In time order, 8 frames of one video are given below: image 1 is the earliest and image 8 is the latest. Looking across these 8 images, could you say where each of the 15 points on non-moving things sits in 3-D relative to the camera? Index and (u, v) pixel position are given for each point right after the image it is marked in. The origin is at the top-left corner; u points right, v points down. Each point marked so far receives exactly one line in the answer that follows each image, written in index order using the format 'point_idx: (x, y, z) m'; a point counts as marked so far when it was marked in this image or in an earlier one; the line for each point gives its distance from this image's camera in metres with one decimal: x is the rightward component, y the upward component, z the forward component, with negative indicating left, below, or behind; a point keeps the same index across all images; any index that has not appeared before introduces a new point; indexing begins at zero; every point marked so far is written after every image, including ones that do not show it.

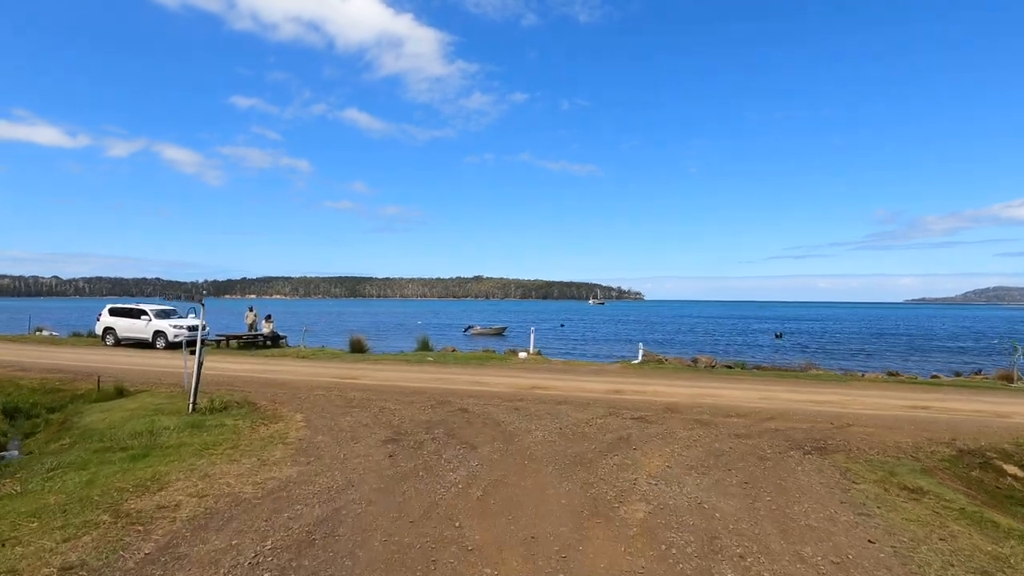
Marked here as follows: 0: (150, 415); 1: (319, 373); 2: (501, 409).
0: (-7.2, -2.6, +10.7) m
1: (-6.3, -2.7, +17.7) m
2: (-0.2, -2.6, +11.5) m
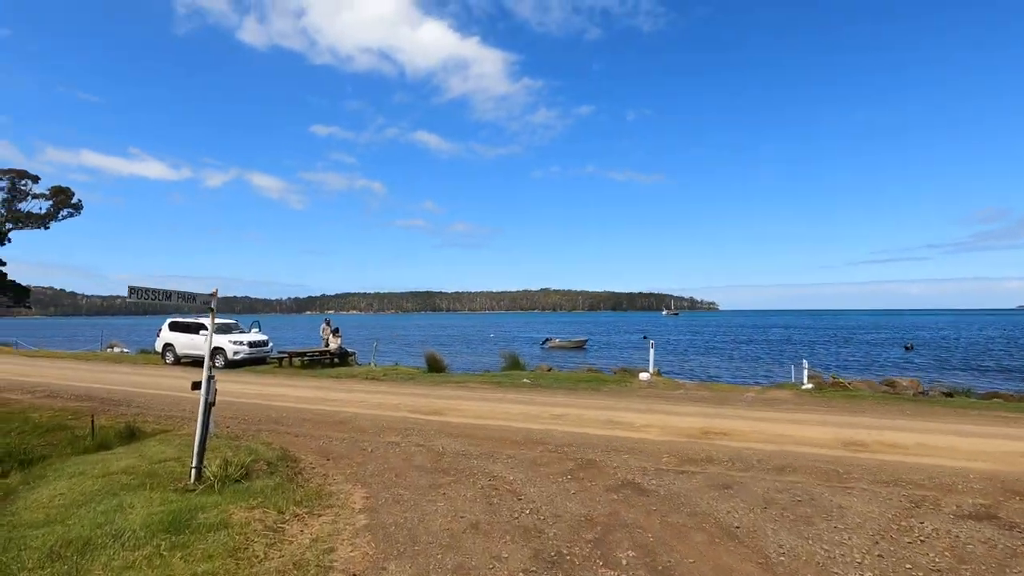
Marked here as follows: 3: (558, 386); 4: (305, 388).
0: (-4.7, -2.5, +6.6) m
1: (-3.0, -2.8, +13.4) m
2: (+2.3, -2.4, +6.5) m
3: (+1.4, -3.1, +16.9) m
4: (-6.2, -3.0, +16.2) m
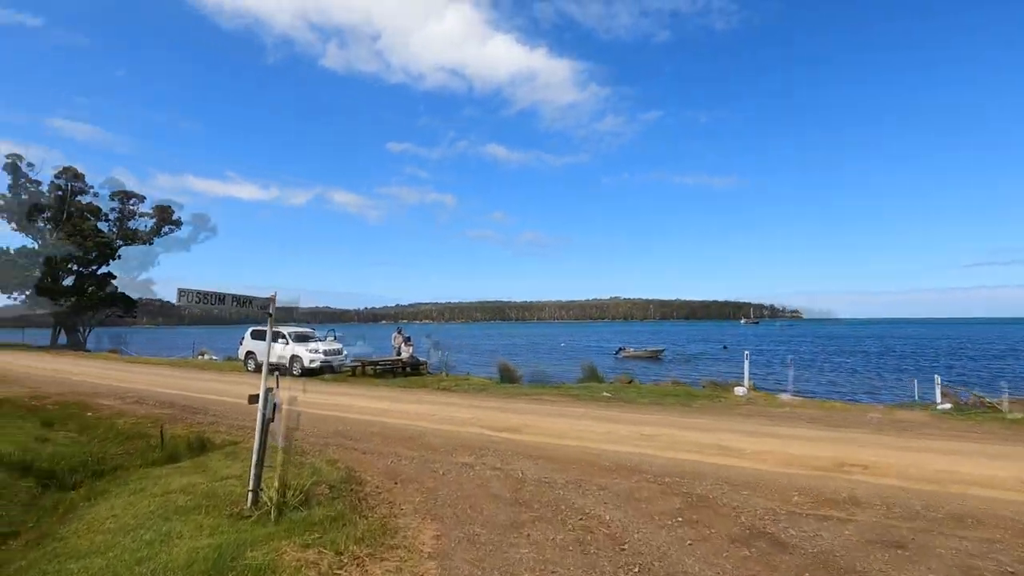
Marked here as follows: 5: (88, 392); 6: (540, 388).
0: (-3.7, -2.6, +6.0) m
1: (-1.1, -2.9, +12.4) m
2: (+3.2, -2.4, +4.9) m
3: (+3.7, -3.2, +15.4) m
4: (-4.0, -3.2, +15.6) m
5: (-14.5, -3.6, +18.5) m
6: (+1.0, -3.5, +18.9) m
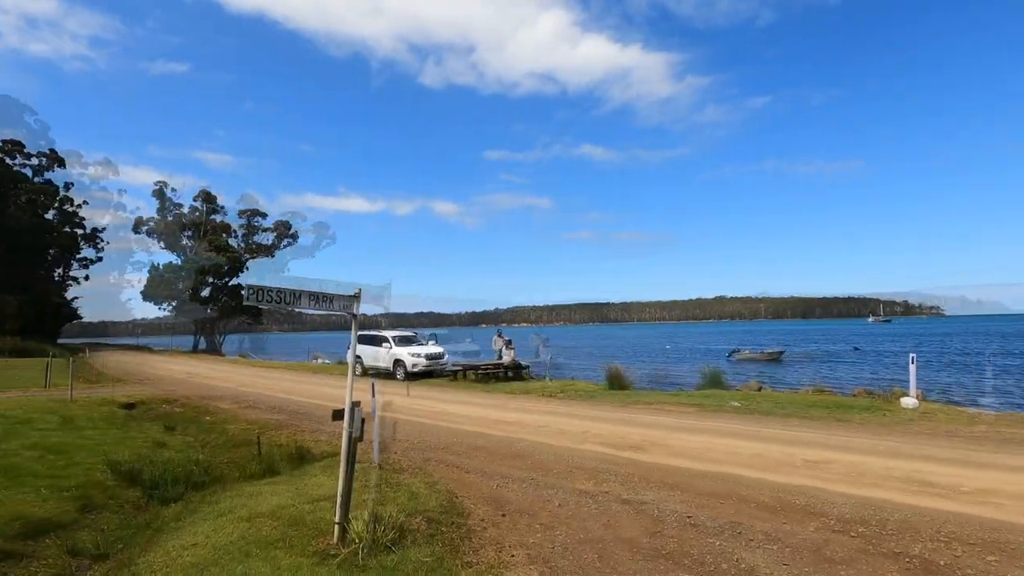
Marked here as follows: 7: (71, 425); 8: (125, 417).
0: (-2.4, -2.5, +5.1) m
1: (+1.3, -2.9, +11.0) m
2: (+4.2, -2.2, +2.9) m
3: (+6.6, -3.0, +13.0) m
4: (-0.9, -3.2, +14.7) m
5: (-10.8, -3.9, +19.4) m
6: (+4.5, -3.4, +17.0) m
7: (-10.1, -3.2, +12.4) m
8: (-10.7, -3.5, +14.9) m
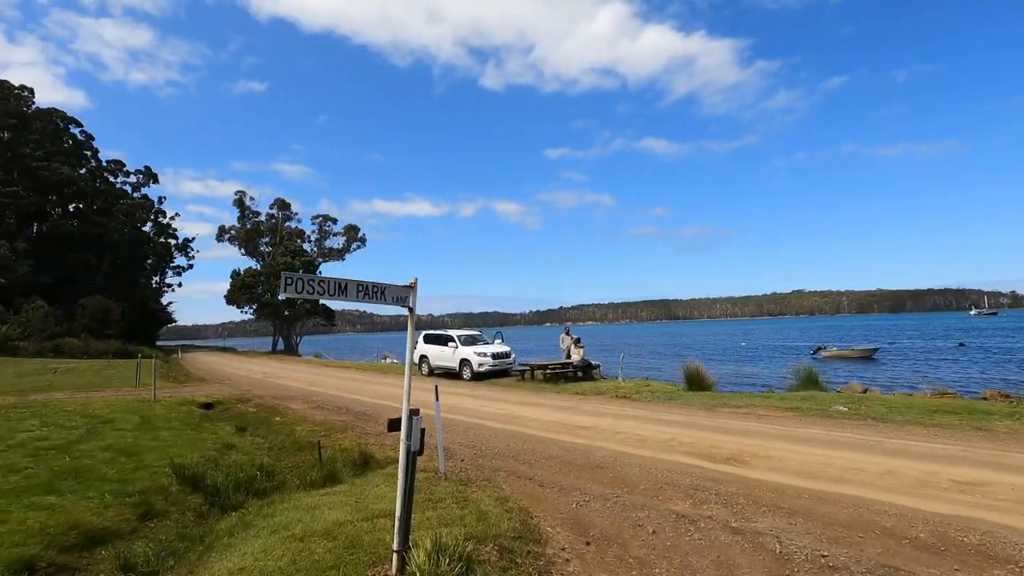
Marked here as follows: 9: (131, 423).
0: (-1.7, -2.5, +4.5) m
1: (+2.7, -2.7, +9.9) m
2: (+4.6, -2.0, +1.4) m
3: (+8.2, -2.8, +11.2) m
4: (+0.9, -3.1, +13.8) m
5: (-8.3, -3.9, +19.6) m
6: (+6.6, -3.1, +15.4) m
7: (-8.5, -3.2, +12.5) m
8: (-8.7, -3.6, +15.1) m
9: (-9.0, -3.2, +12.7) m
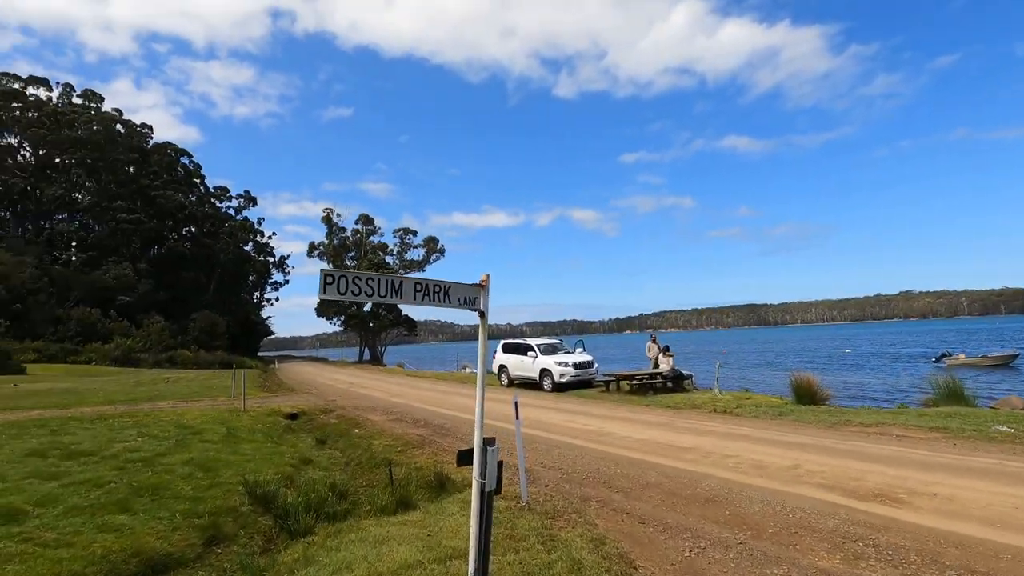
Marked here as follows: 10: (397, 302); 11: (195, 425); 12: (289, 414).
0: (-1.0, -2.5, +3.6) m
1: (+4.1, -2.7, +8.3) m
2: (+4.8, -1.8, -0.3) m
3: (+9.8, -2.6, +8.9) m
4: (+2.9, -3.1, +12.4) m
5: (-5.3, -4.3, +19.5) m
6: (+8.8, -3.1, +13.3) m
7: (-6.5, -3.5, +12.6) m
8: (-6.4, -3.9, +15.1) m
9: (-7.0, -3.5, +12.9) m
10: (-0.9, -0.1, +4.0) m
11: (-8.4, -3.6, +14.2) m
12: (-7.4, -4.2, +17.9) m
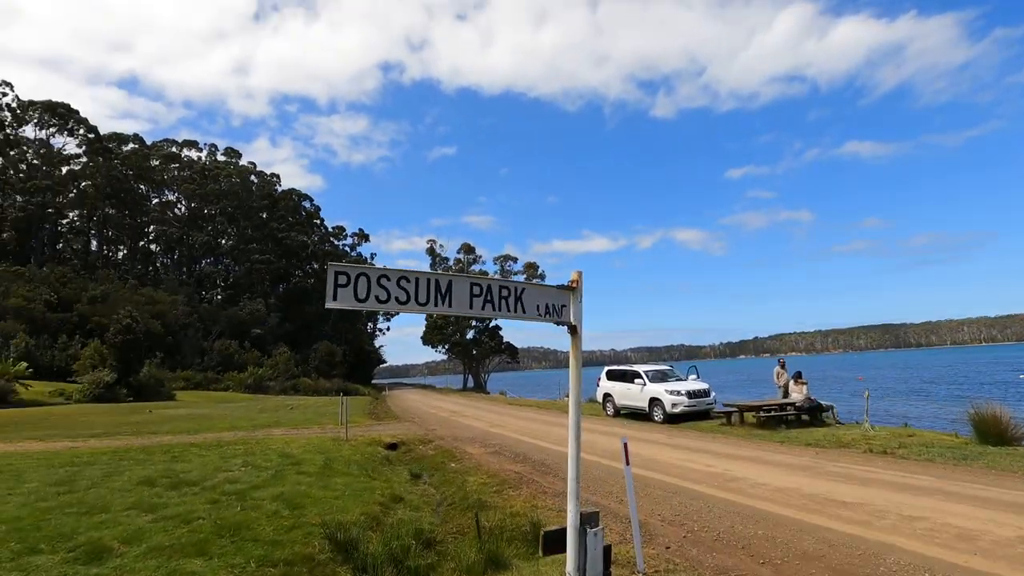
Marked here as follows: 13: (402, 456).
0: (-0.5, -2.5, +2.5) m
1: (+5.5, -2.7, +6.1) m
2: (+4.5, -1.5, -2.4) m
3: (+11.1, -2.5, +5.6) m
4: (+5.1, -3.4, +10.4) m
5: (-1.6, -5.2, +18.8) m
6: (+11.0, -3.2, +10.1) m
7: (-4.2, -4.1, +12.2) m
8: (-3.6, -4.7, +14.7) m
9: (-4.6, -4.2, +12.6) m
10: (-0.3, -0.2, +3.0) m
11: (-5.7, -4.4, +14.1) m
12: (-4.0, -5.1, +17.6) m
13: (-3.3, -4.9, +15.9) m
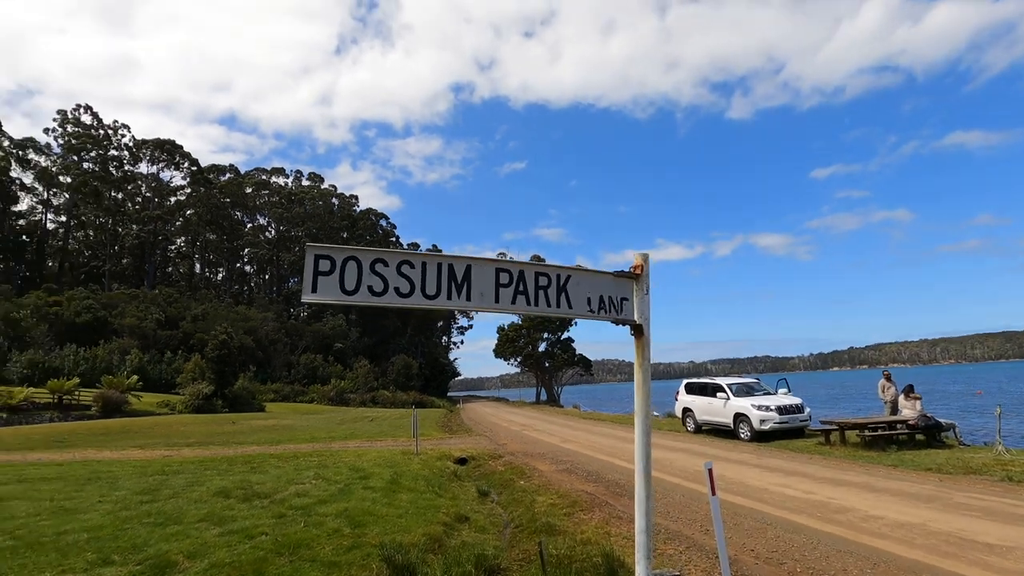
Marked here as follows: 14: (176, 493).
0: (-0.3, -2.5, +1.9) m
1: (+6.1, -2.7, +4.7) m
2: (+4.0, -1.2, -3.6) m
3: (+11.6, -2.3, +3.5) m
4: (+6.3, -3.5, +8.9) m
5: (+0.8, -5.6, +18.1) m
6: (+12.1, -3.1, +7.9) m
7: (-2.6, -4.4, +12.0) m
8: (-1.7, -5.0, +14.4) m
9: (-3.0, -4.5, +12.4) m
10: (-0.1, -0.1, +2.4) m
11: (-3.8, -4.7, +14.1) m
12: (-1.7, -5.5, +17.3) m
13: (-1.2, -5.3, +15.5) m
14: (-7.0, -4.3, +11.3) m
